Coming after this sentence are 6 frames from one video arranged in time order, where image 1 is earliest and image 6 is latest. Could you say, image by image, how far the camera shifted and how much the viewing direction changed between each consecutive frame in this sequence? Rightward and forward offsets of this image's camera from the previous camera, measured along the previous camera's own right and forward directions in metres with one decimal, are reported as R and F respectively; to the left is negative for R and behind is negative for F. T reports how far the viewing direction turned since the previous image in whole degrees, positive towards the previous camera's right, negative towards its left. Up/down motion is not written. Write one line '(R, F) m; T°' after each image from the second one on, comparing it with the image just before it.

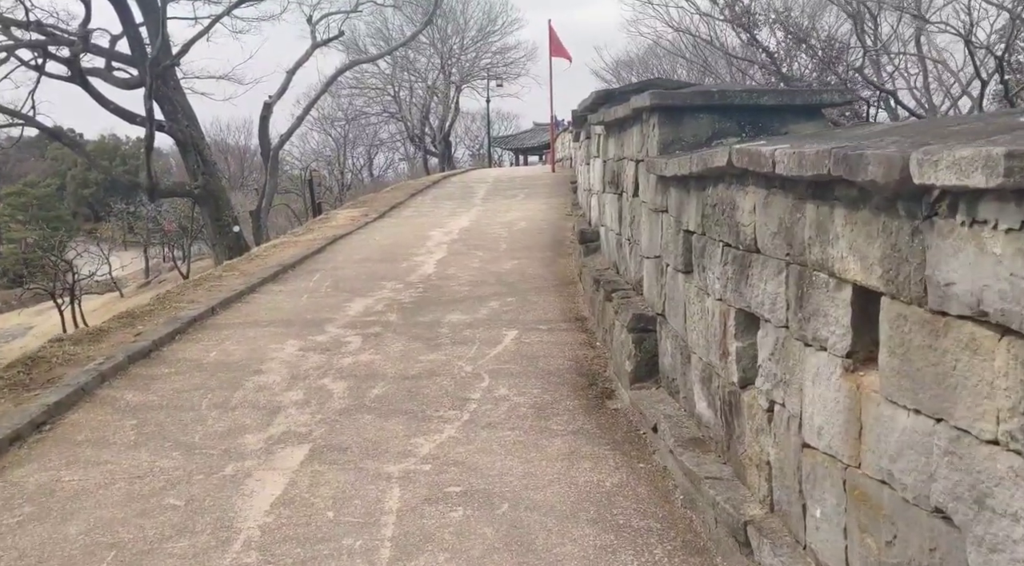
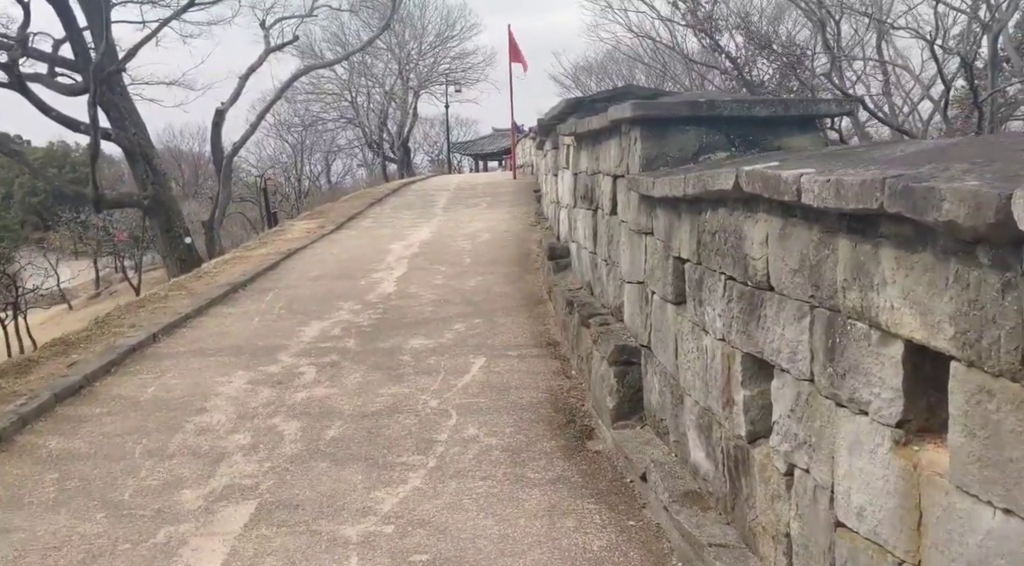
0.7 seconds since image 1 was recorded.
(0.0, +0.5) m; +2°
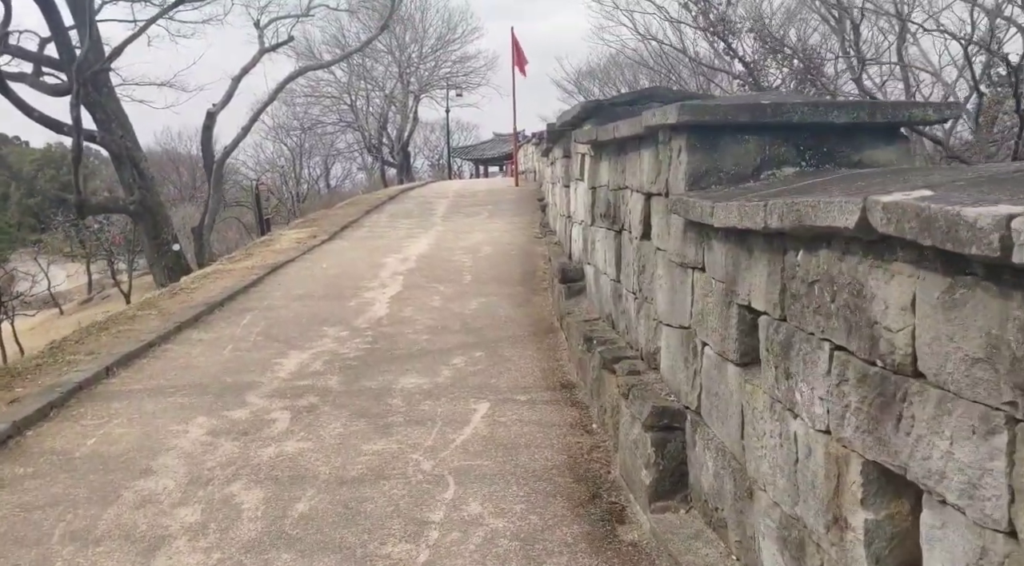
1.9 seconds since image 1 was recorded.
(-0.1, +0.9) m; 0°
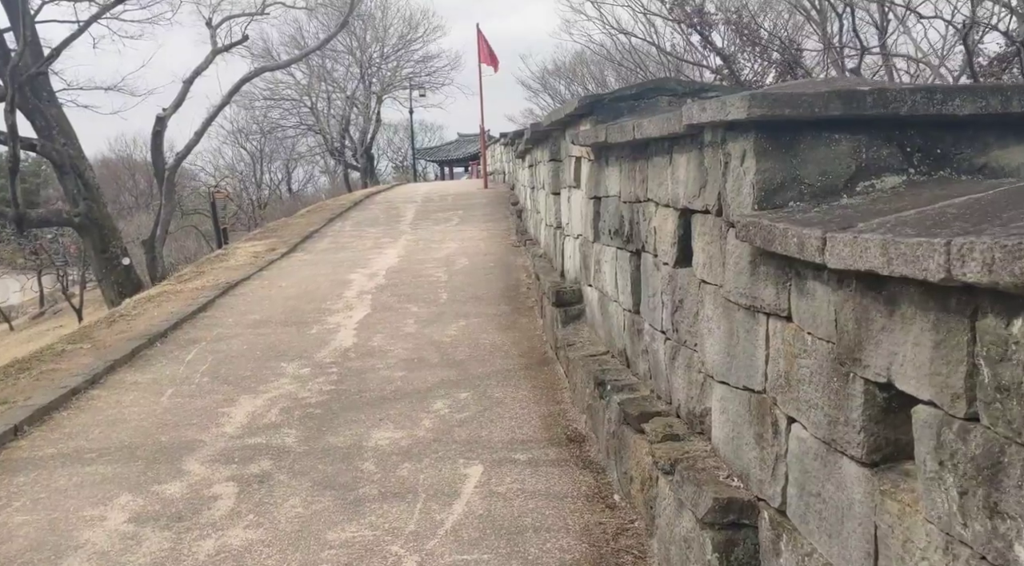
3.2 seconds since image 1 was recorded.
(-0.1, +1.0) m; +2°
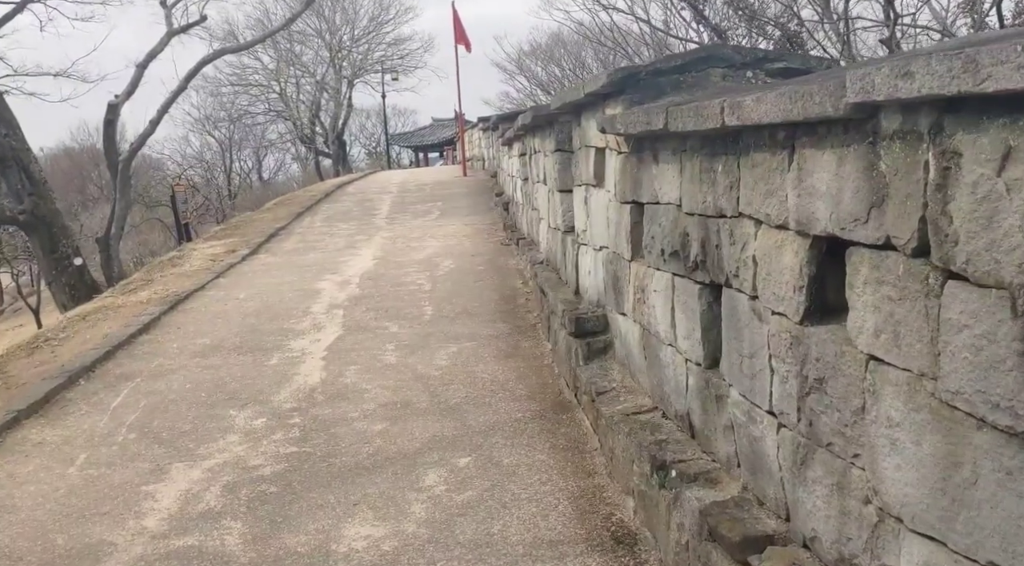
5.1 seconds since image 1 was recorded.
(-0.1, +1.3) m; +1°
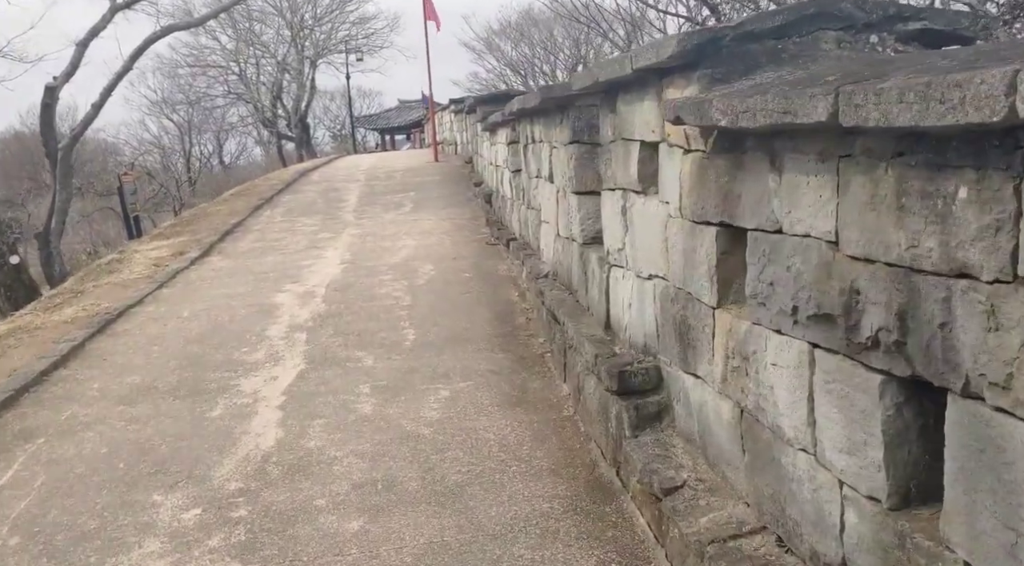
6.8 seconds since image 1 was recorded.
(-0.2, +1.3) m; +2°
